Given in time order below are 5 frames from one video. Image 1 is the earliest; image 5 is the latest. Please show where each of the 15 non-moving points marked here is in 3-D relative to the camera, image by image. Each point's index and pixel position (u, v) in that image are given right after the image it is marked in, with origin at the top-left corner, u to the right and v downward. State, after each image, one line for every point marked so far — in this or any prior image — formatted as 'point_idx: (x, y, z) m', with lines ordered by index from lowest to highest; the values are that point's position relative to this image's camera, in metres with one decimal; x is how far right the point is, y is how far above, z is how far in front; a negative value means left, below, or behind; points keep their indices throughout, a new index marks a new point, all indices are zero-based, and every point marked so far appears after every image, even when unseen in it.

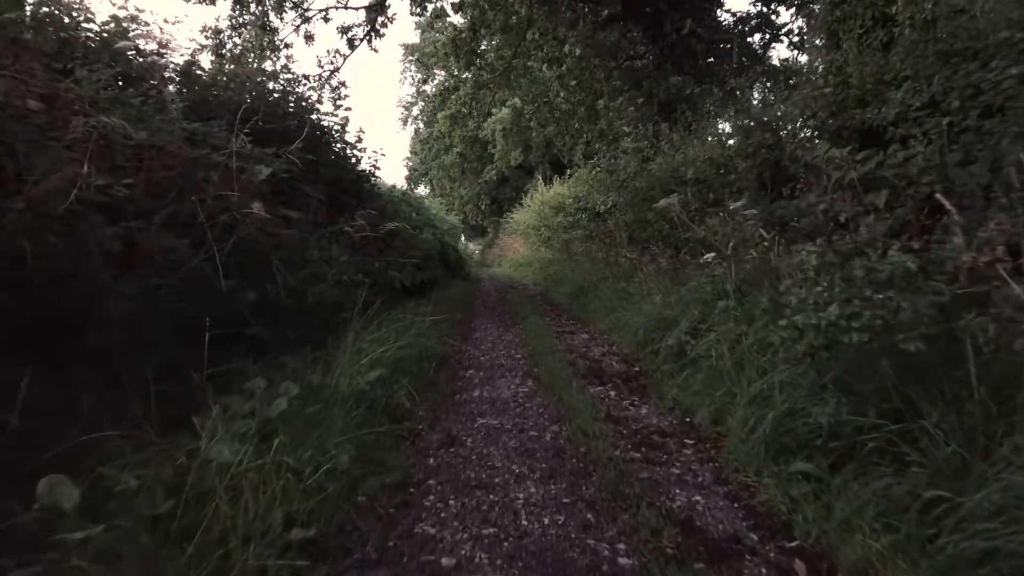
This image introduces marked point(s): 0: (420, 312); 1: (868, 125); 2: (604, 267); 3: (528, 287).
0: (-0.8, -0.2, +7.2) m
1: (+2.5, +1.2, +5.9) m
2: (+1.5, +0.3, +13.5) m
3: (+0.4, 0.0, +19.5) m
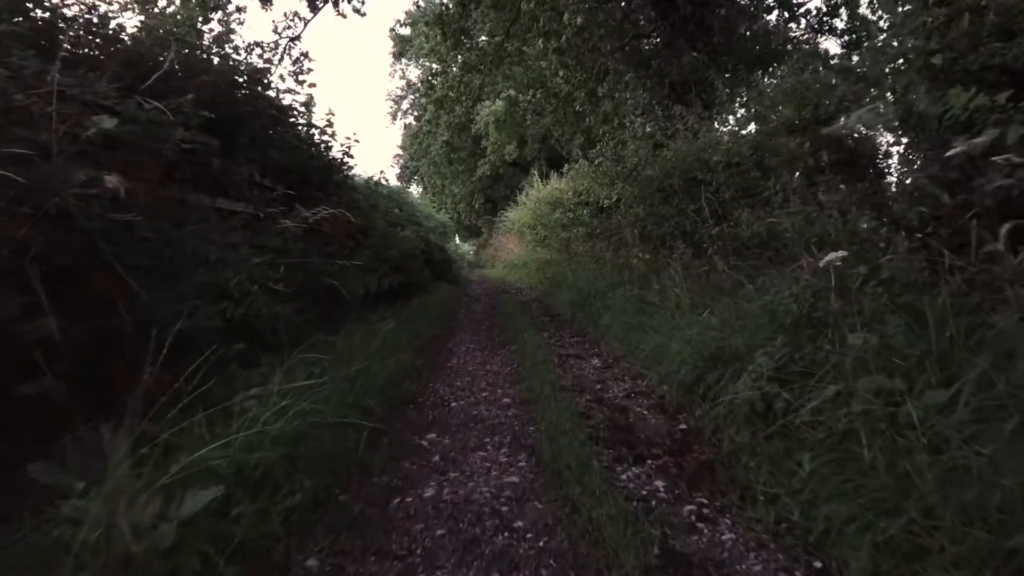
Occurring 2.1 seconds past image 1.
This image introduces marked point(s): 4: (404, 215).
0: (-0.9, -0.3, +5.2) m
1: (+2.5, +1.1, +4.0) m
2: (+1.4, +0.2, +11.6) m
3: (+0.2, -0.1, +17.6) m
4: (-2.2, +1.5, +16.6) m
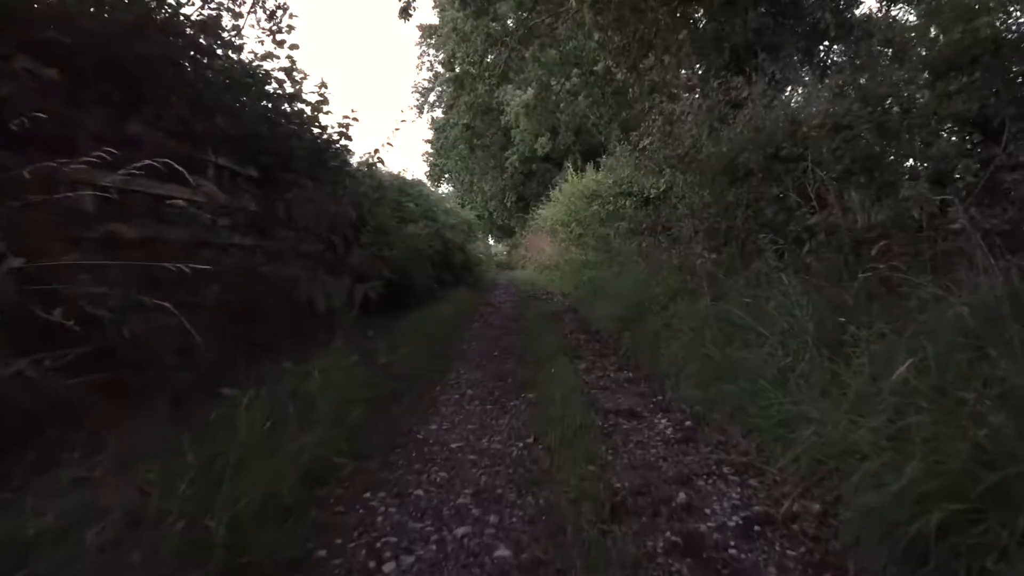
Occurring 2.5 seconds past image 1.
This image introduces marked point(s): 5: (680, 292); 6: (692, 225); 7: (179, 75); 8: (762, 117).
0: (-0.8, -0.4, +3.0) m
1: (+2.5, +1.0, +1.6) m
2: (+1.7, +0.1, +9.2) m
3: (+0.8, -0.2, +15.2) m
4: (-1.7, +1.4, +14.3) m
5: (+1.6, -0.1, +7.7) m
6: (+2.1, +0.7, +9.4) m
7: (-2.6, +1.7, +6.6) m
8: (+2.6, +1.7, +8.3) m
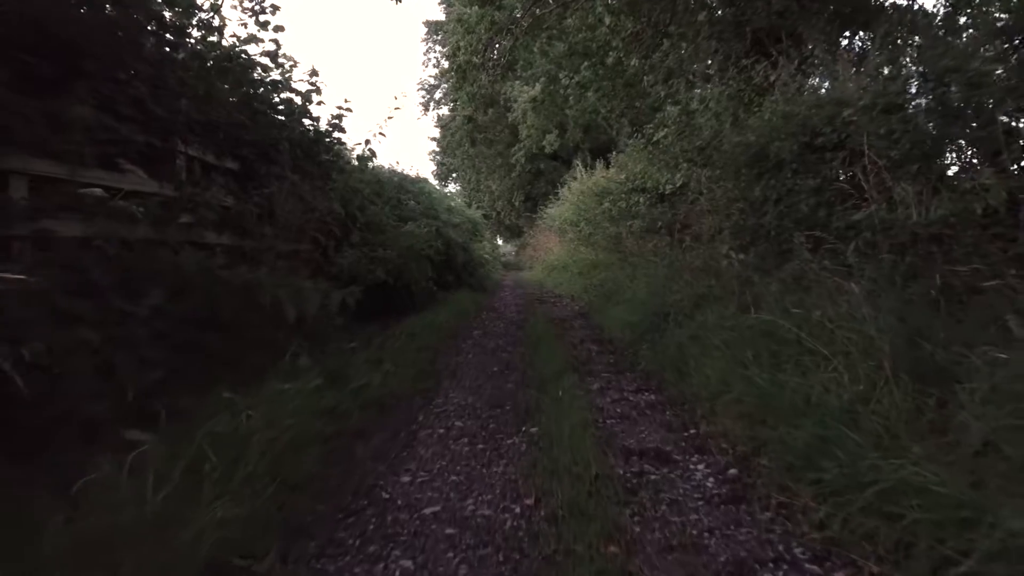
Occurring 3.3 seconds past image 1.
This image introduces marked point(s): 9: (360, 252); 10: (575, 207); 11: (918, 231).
0: (-0.9, -0.4, +2.1) m
1: (+2.4, +1.0, +0.7) m
2: (+1.8, +0.1, +8.4) m
3: (+0.9, -0.2, +14.4) m
4: (-1.6, +1.3, +13.5) m
5: (+1.6, -0.1, +6.8) m
6: (+2.2, +0.7, +8.6) m
7: (-2.6, +1.7, +5.8) m
8: (+2.6, +1.7, +7.4) m
9: (-1.7, +0.4, +9.3) m
10: (+1.5, +2.0, +19.9) m
11: (+2.6, +0.4, +5.2) m
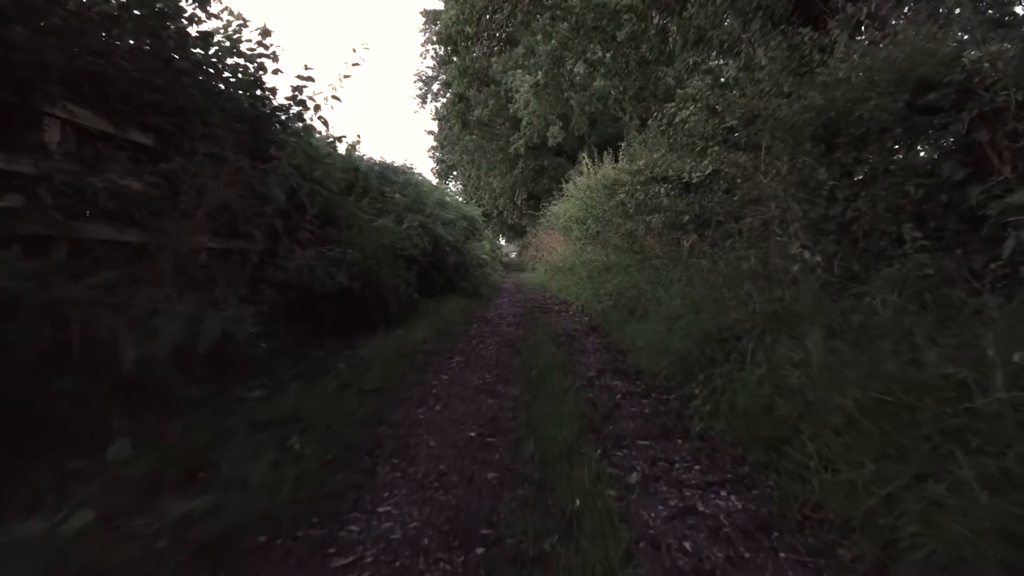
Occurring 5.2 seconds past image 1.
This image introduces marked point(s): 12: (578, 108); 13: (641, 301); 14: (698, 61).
0: (-0.9, -0.5, +0.2) m
1: (+2.3, +0.9, -1.2) m
2: (+1.7, 0.0, +6.5) m
3: (+0.9, -0.3, +12.5) m
4: (-1.6, +1.3, +11.6) m
5: (+1.6, -0.2, +4.9) m
6: (+2.1, +0.6, +6.6) m
7: (-2.7, +1.6, +3.9) m
8: (+2.5, +1.6, +5.5) m
9: (-1.8, +0.3, +7.4) m
10: (+1.5, +1.9, +18.0) m
11: (+2.5, +0.3, +3.3) m
12: (+1.5, +4.1, +18.4) m
13: (+1.3, -0.1, +8.1) m
14: (+2.3, +2.8, +10.1) m
